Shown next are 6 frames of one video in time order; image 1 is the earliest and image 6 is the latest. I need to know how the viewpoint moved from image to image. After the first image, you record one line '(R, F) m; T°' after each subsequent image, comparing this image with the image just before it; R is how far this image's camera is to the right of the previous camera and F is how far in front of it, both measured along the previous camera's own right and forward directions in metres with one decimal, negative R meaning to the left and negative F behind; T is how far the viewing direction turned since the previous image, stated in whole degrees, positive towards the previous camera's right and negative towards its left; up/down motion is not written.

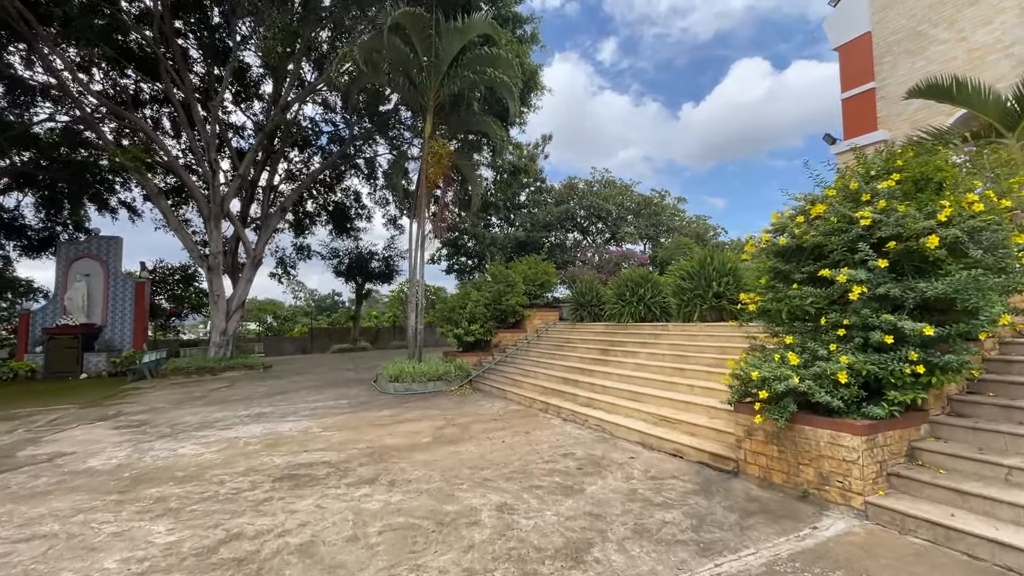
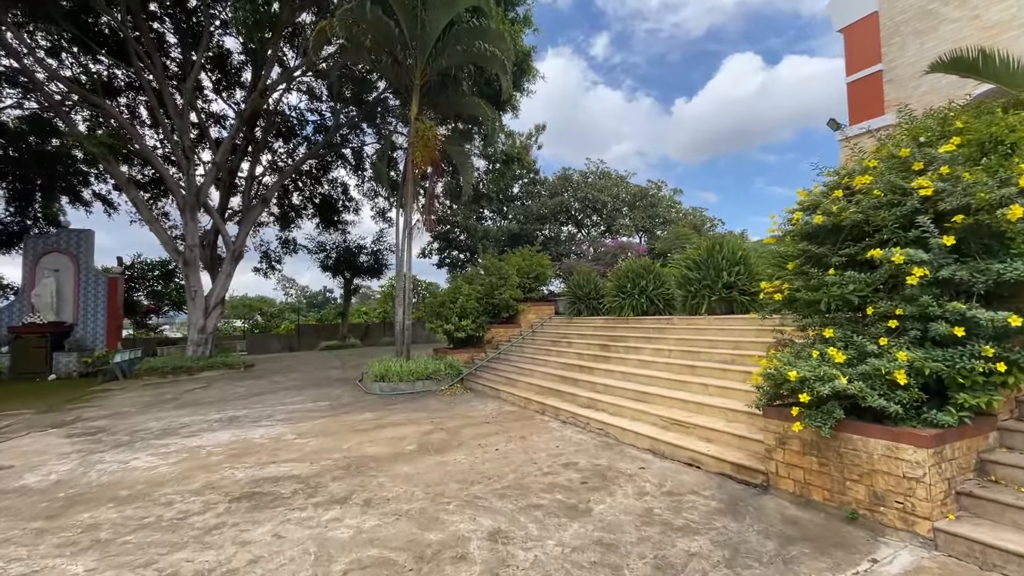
(0.0, +0.6) m; +1°
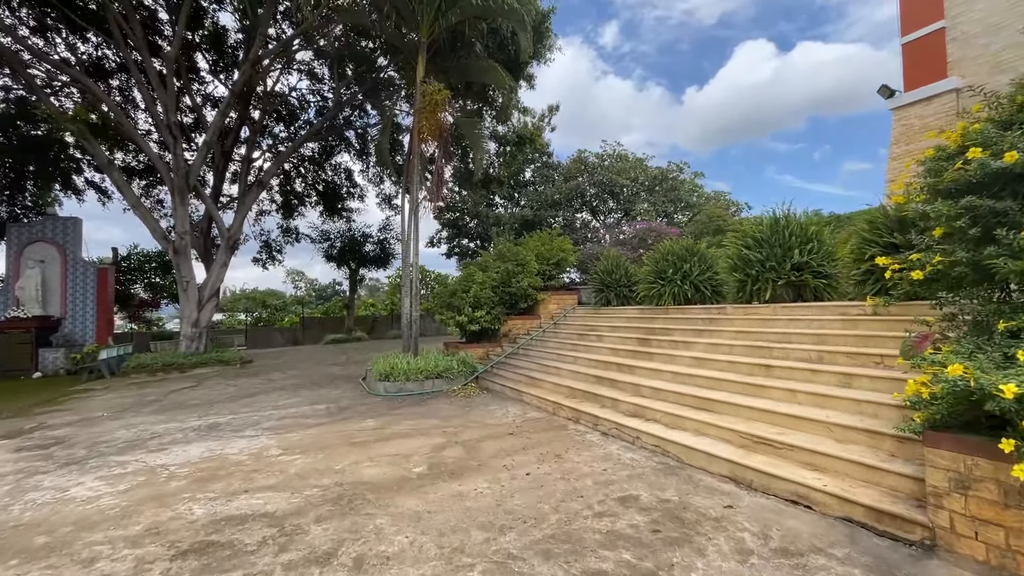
(-0.2, +1.1) m; -1°
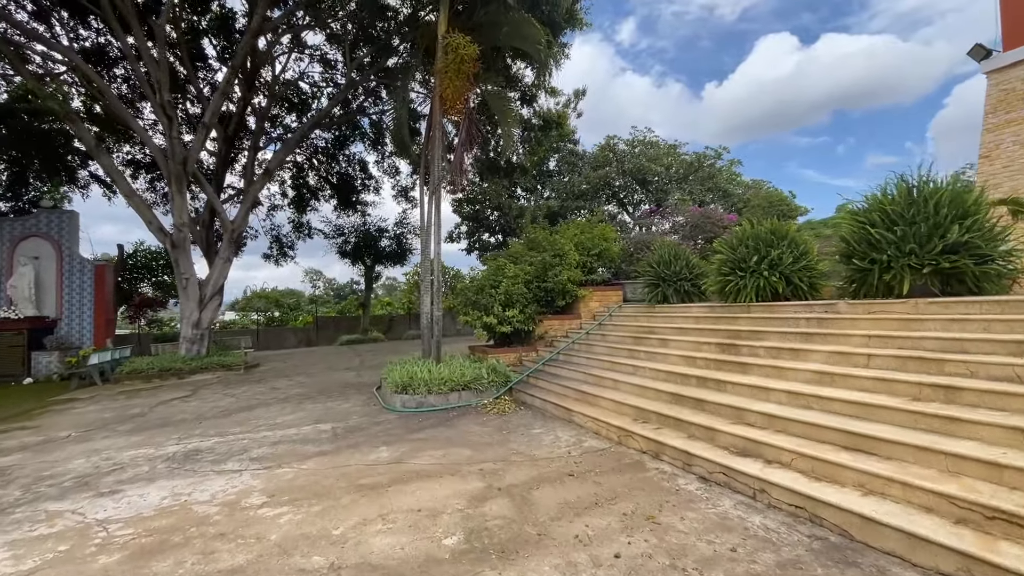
(-0.3, +1.3) m; -2°
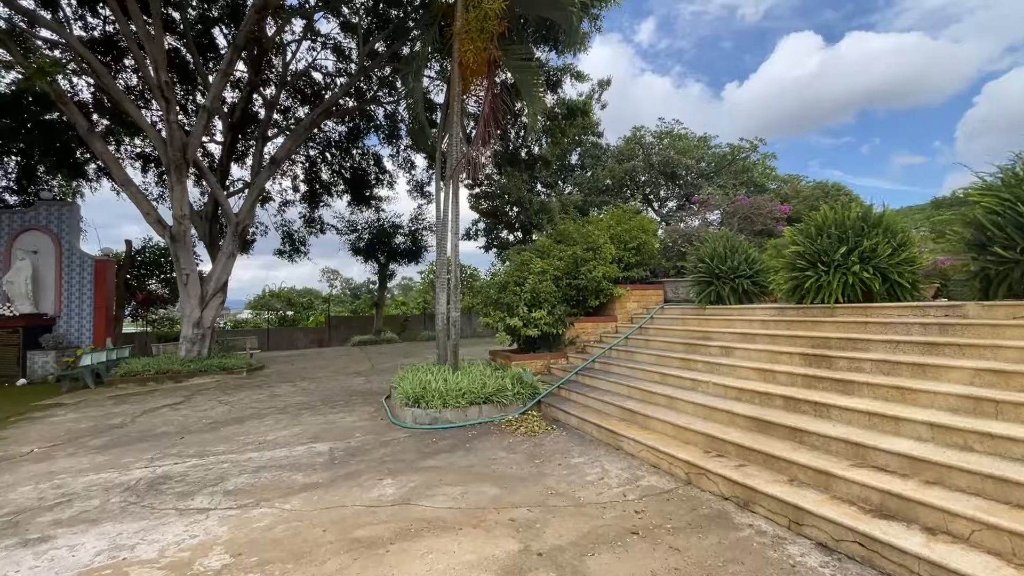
(-0.2, +0.9) m; -2°
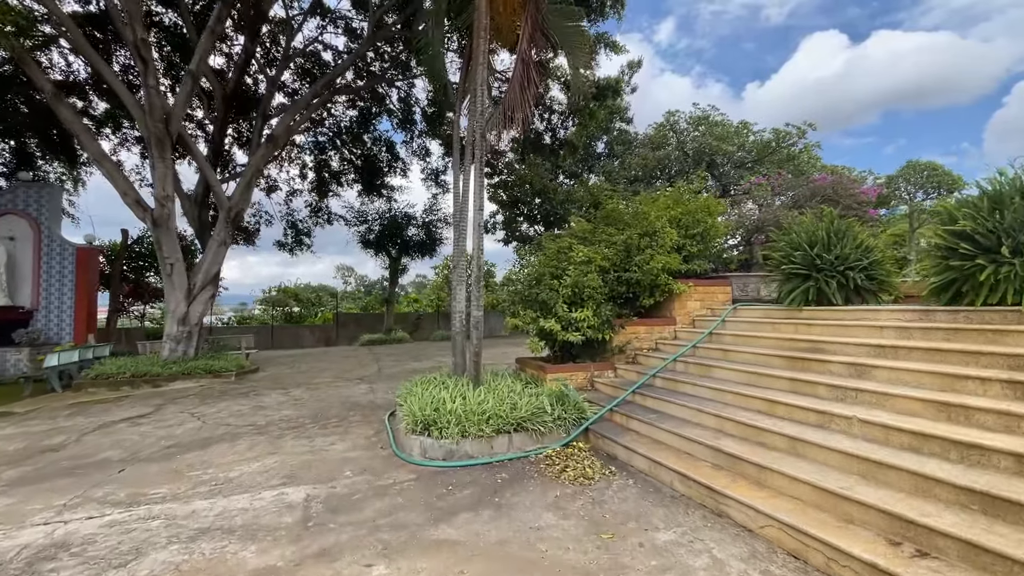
(-0.3, +1.4) m; -2°
